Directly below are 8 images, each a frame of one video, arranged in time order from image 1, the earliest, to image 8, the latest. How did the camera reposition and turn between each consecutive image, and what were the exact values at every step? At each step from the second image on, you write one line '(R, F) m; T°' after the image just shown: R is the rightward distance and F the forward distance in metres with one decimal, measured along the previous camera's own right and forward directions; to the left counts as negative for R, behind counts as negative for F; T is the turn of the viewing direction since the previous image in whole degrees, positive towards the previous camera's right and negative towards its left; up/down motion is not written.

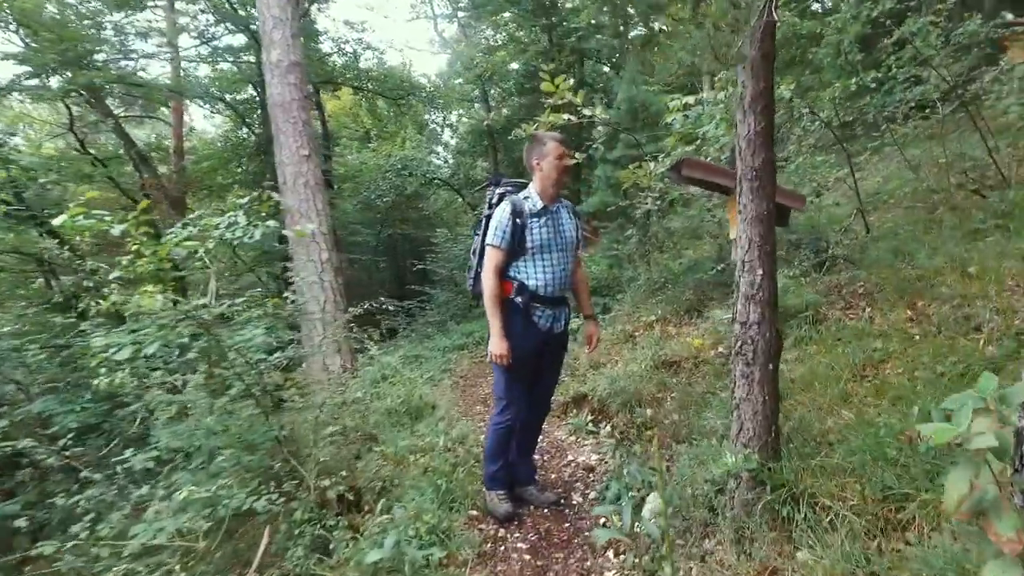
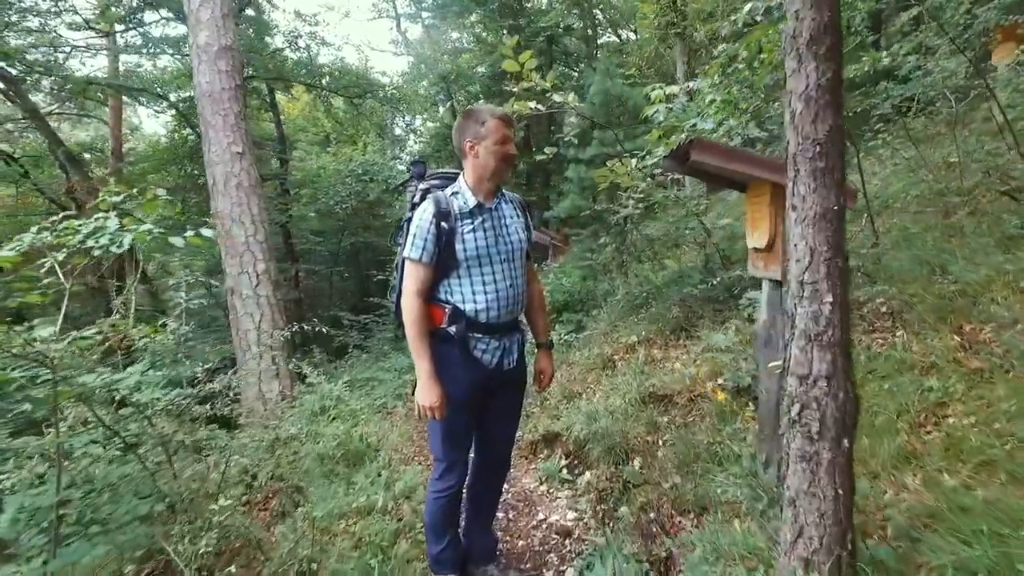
(+0.1, +1.0) m; +3°
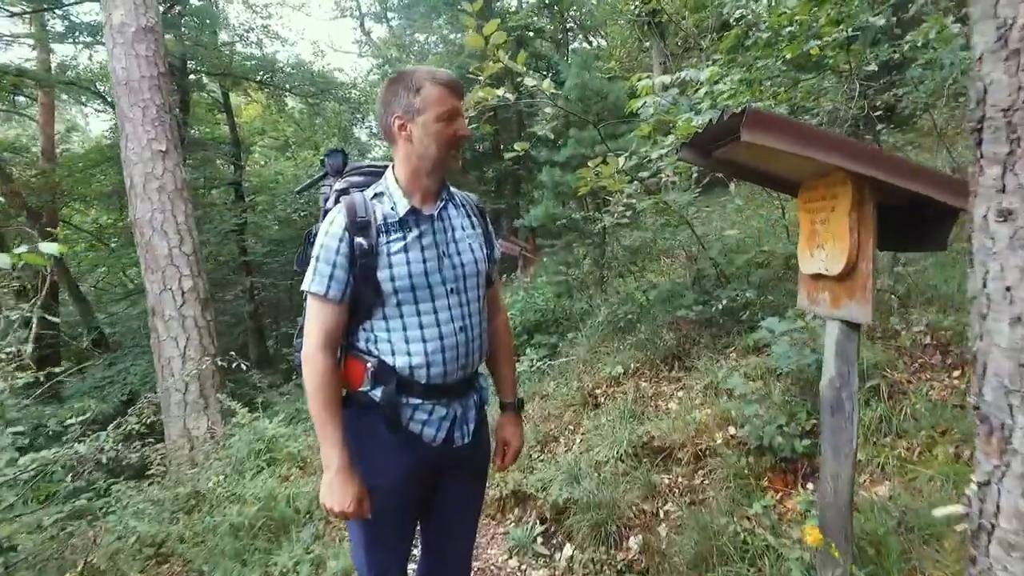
(0.0, +1.0) m; +3°
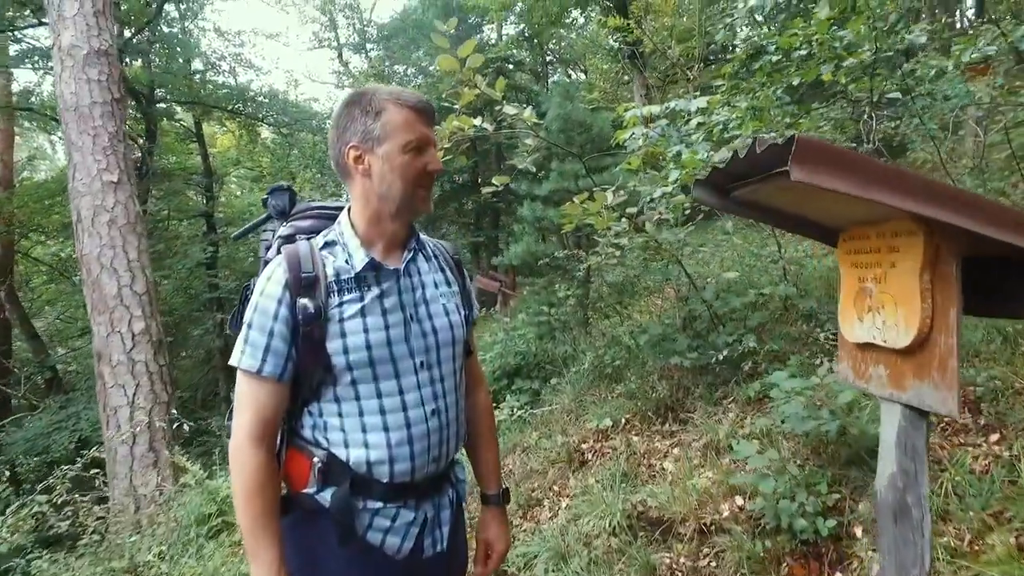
(0.0, +0.4) m; +2°
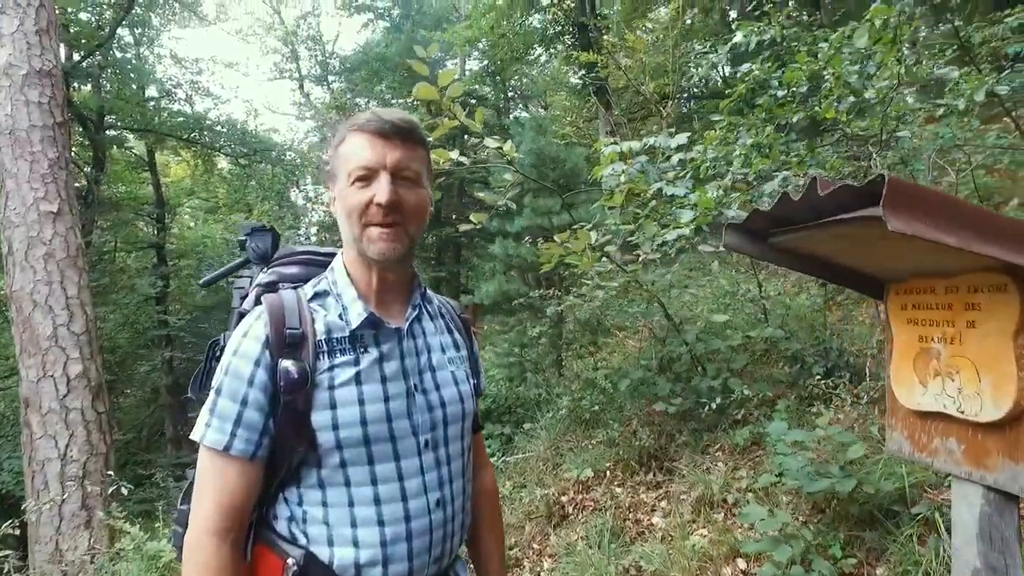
(-0.1, +0.3) m; +3°
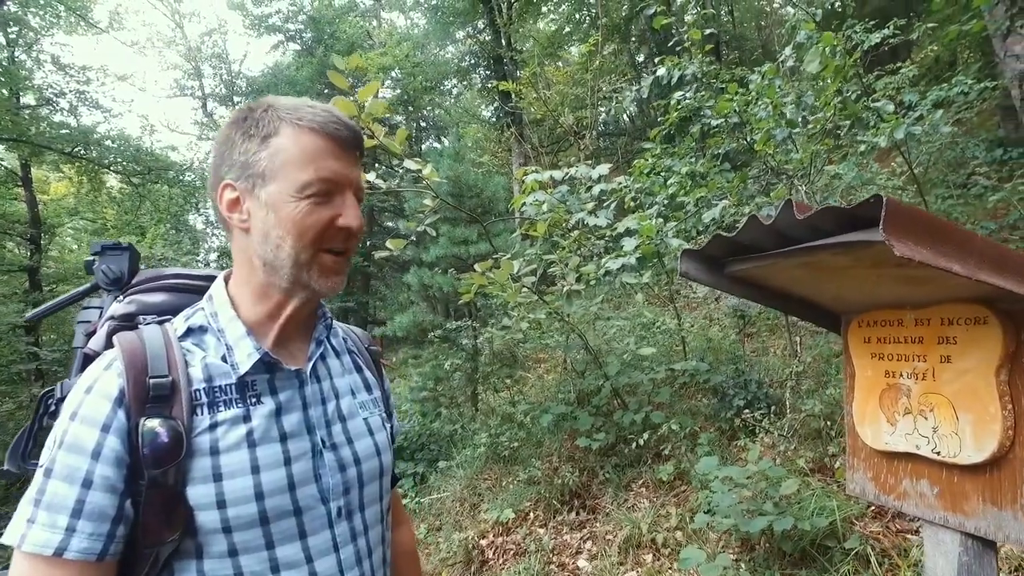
(-0.1, +0.2) m; +8°
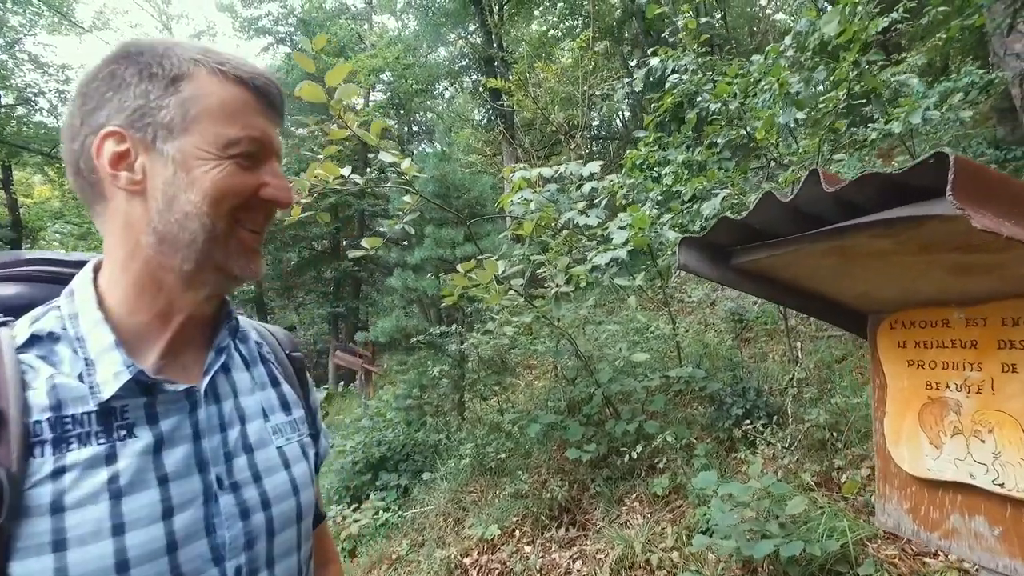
(+0.1, +0.3) m; +1°
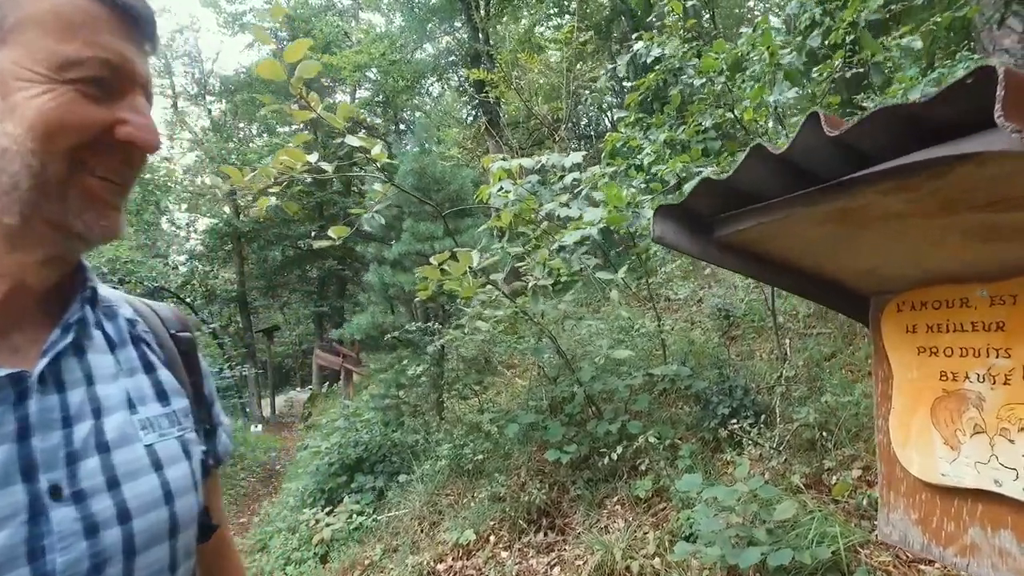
(+0.1, +0.2) m; +1°
